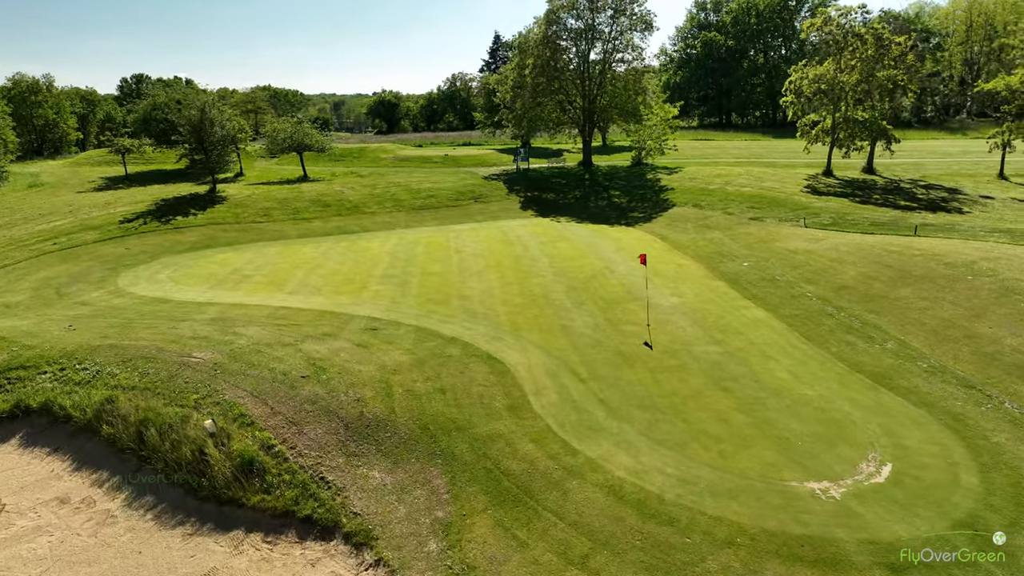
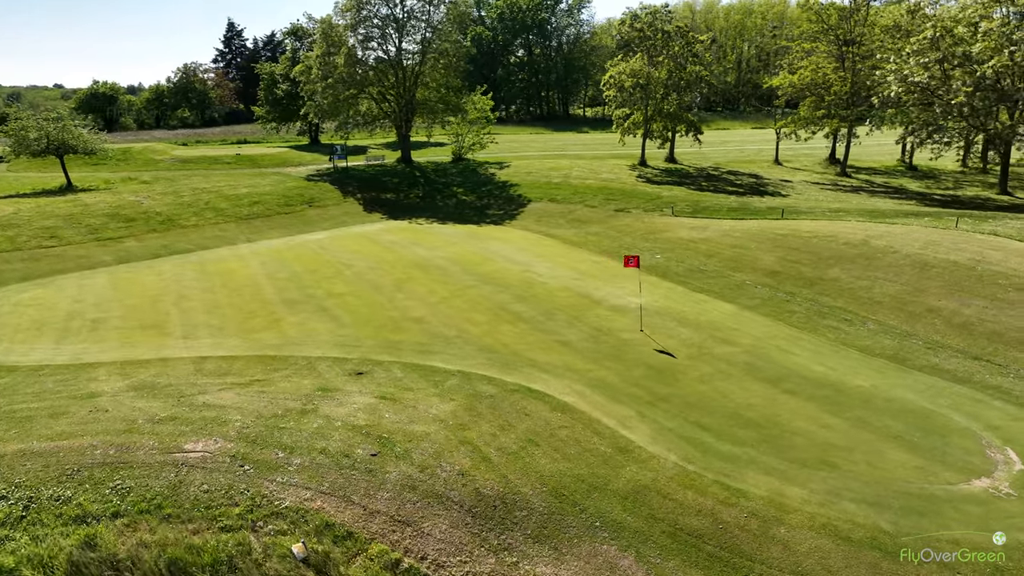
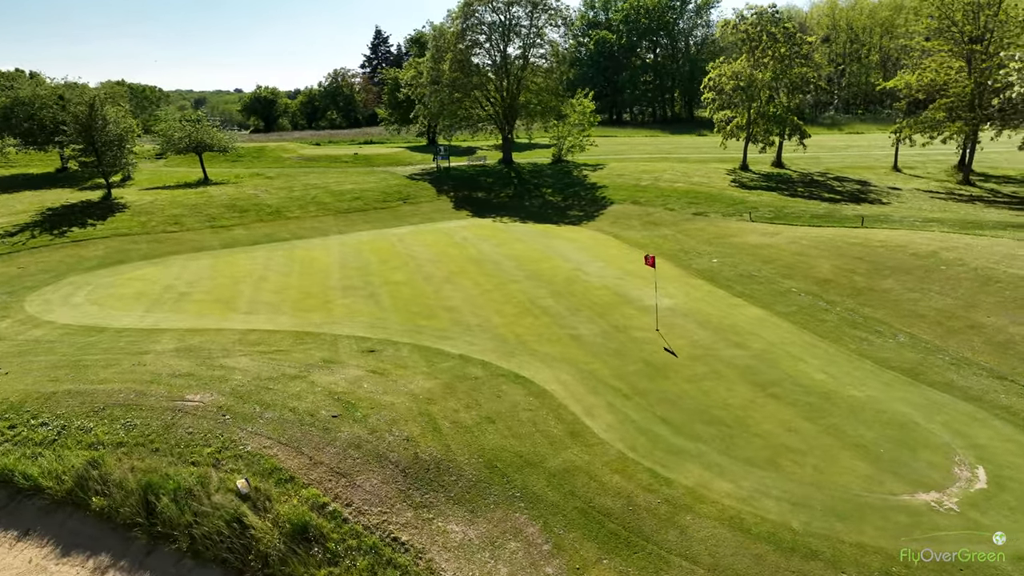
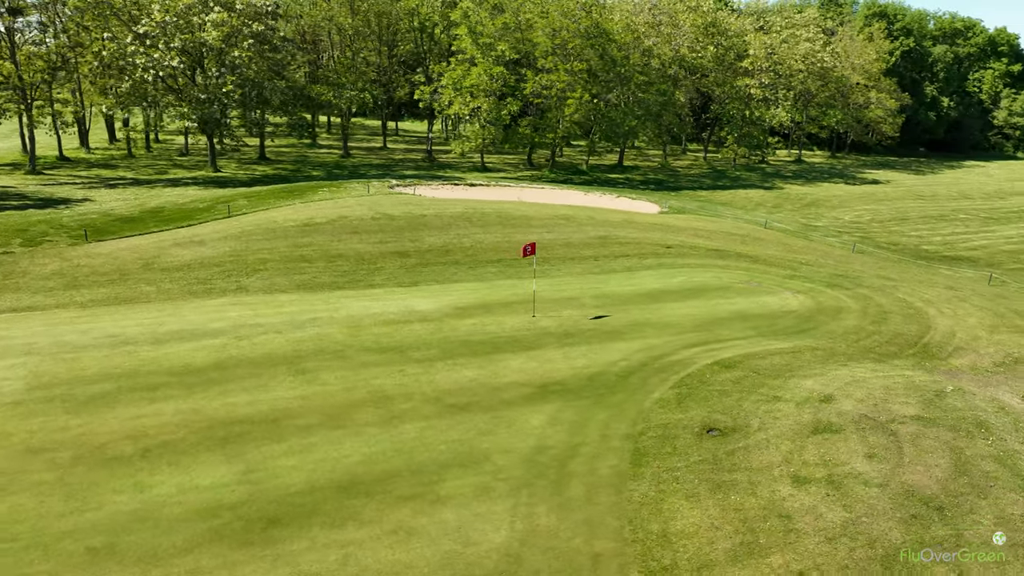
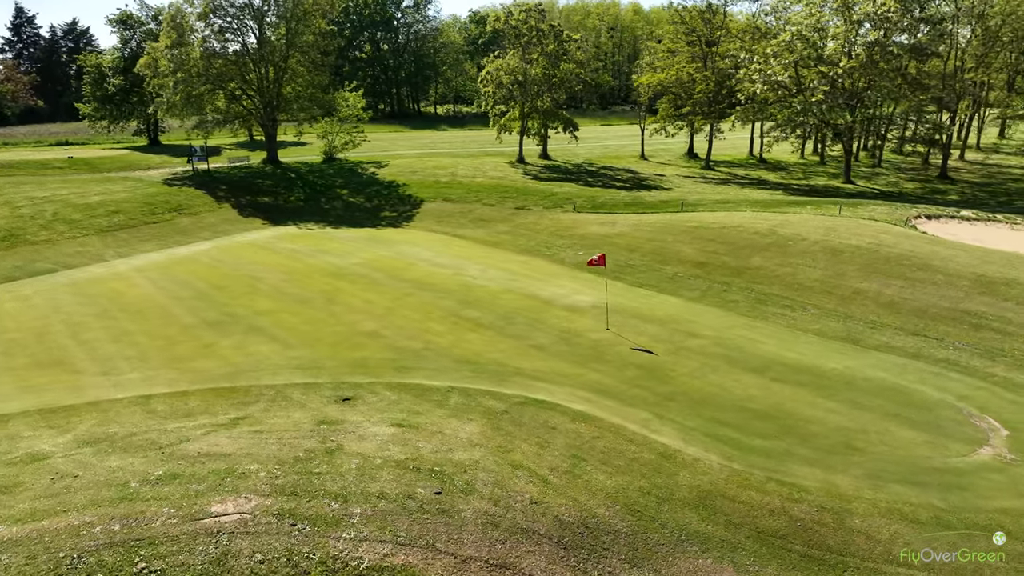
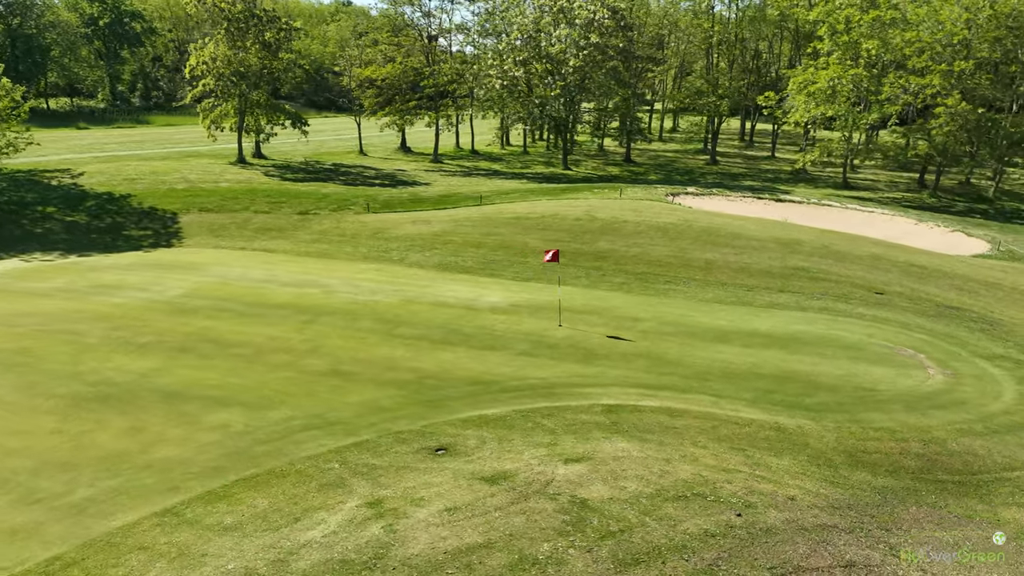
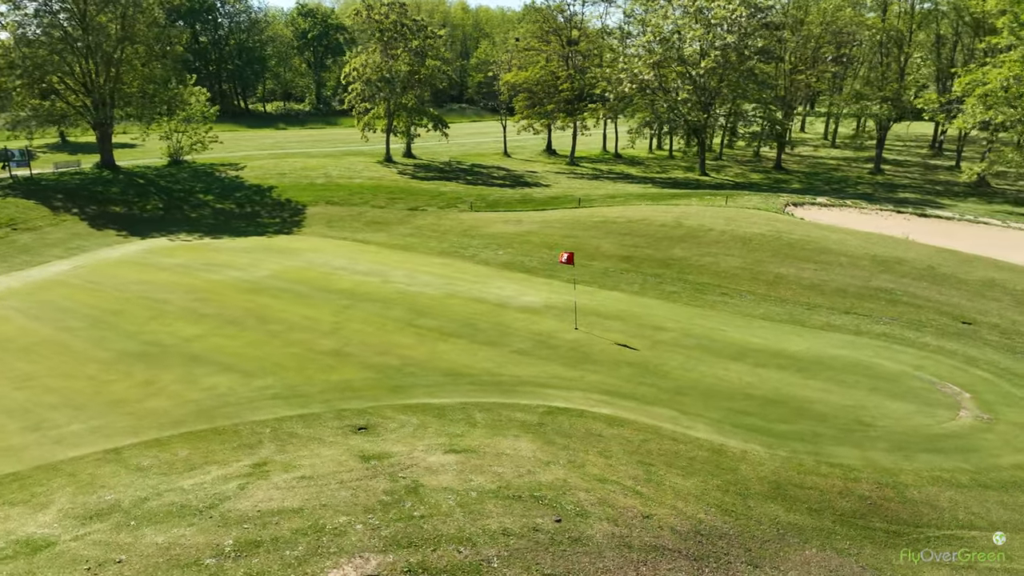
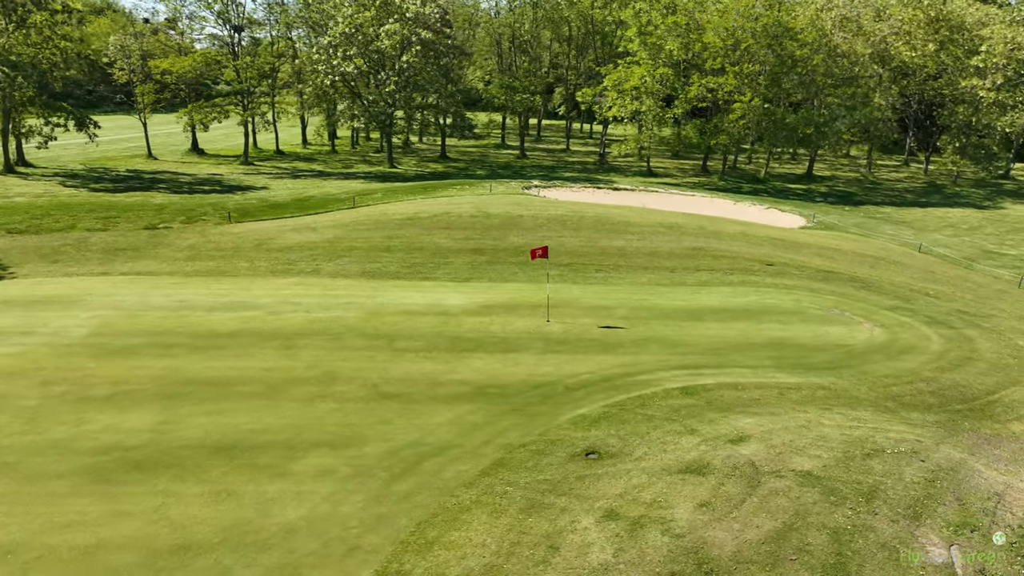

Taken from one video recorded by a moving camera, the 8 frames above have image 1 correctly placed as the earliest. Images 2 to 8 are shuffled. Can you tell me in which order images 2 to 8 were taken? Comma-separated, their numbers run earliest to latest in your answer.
3, 2, 5, 7, 6, 8, 4
